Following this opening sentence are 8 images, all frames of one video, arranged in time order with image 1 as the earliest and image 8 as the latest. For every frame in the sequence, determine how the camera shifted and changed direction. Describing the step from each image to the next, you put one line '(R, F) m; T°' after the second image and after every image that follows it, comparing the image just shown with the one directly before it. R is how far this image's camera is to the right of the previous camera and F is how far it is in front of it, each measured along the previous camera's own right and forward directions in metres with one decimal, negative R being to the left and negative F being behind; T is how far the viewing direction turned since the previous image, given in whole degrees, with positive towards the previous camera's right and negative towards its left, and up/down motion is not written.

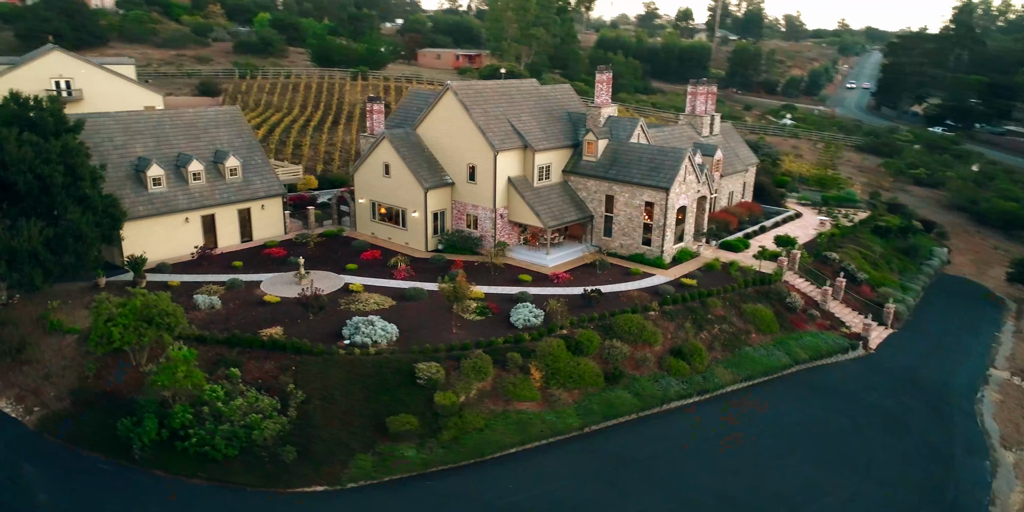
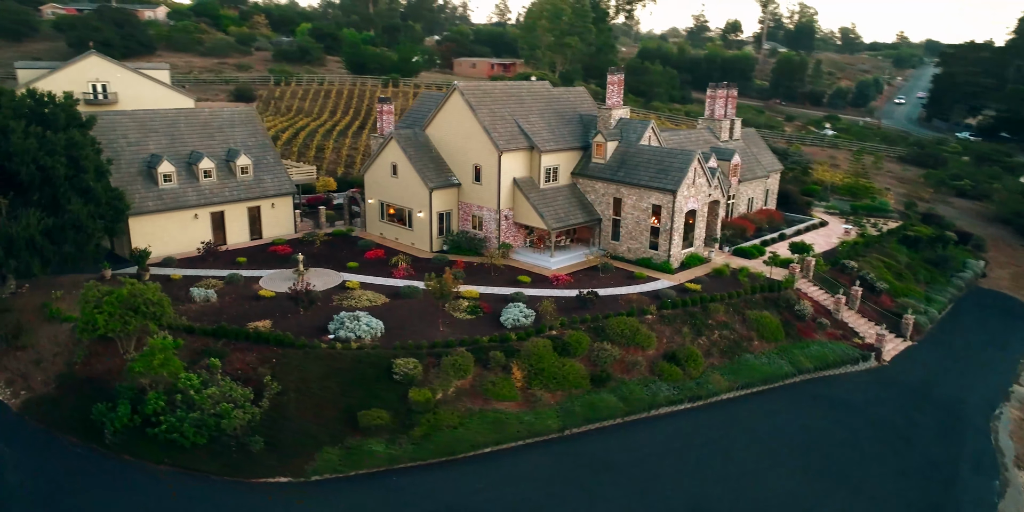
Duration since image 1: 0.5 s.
(+2.2, +0.5) m; -4°
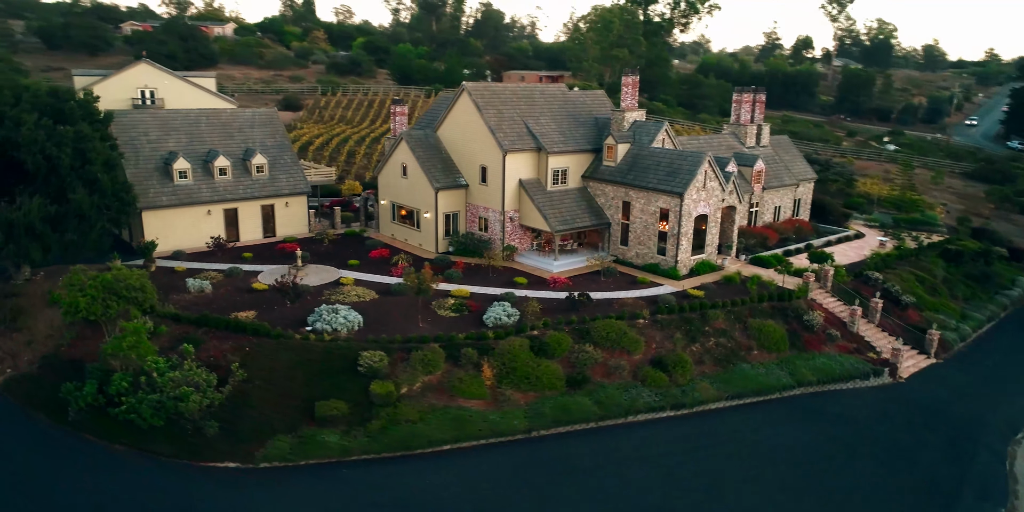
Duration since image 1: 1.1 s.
(+3.1, +0.8) m; -5°
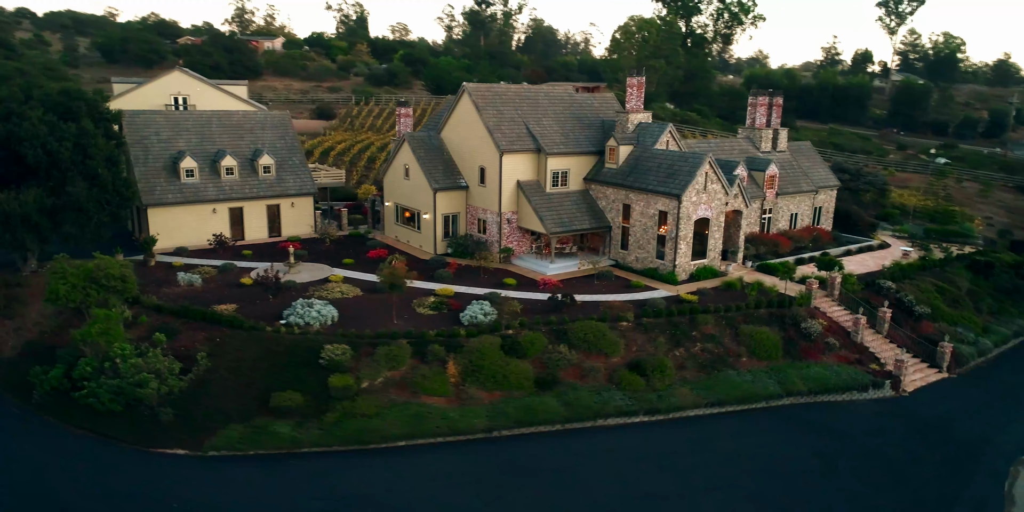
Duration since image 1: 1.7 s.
(+2.8, +0.7) m; -4°
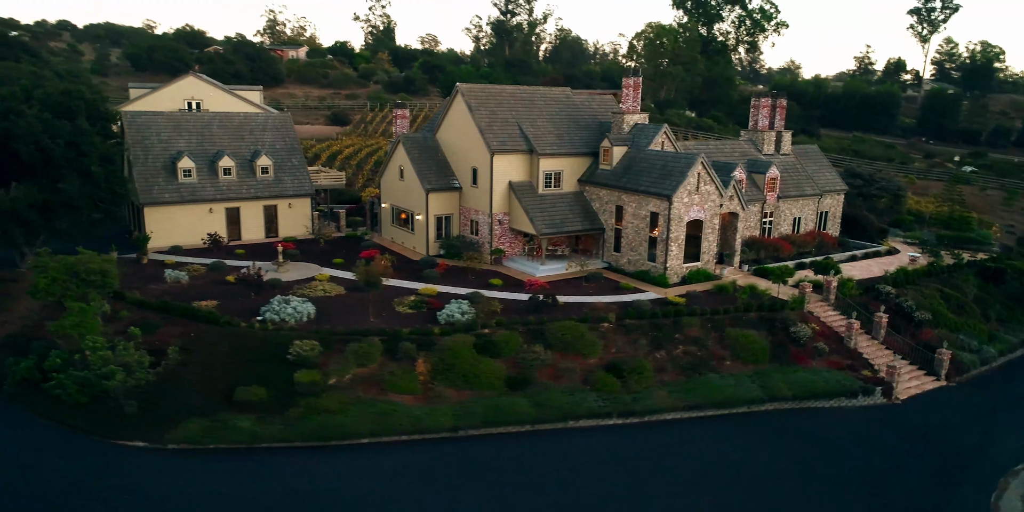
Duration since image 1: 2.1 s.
(+1.9, +0.4) m; -2°
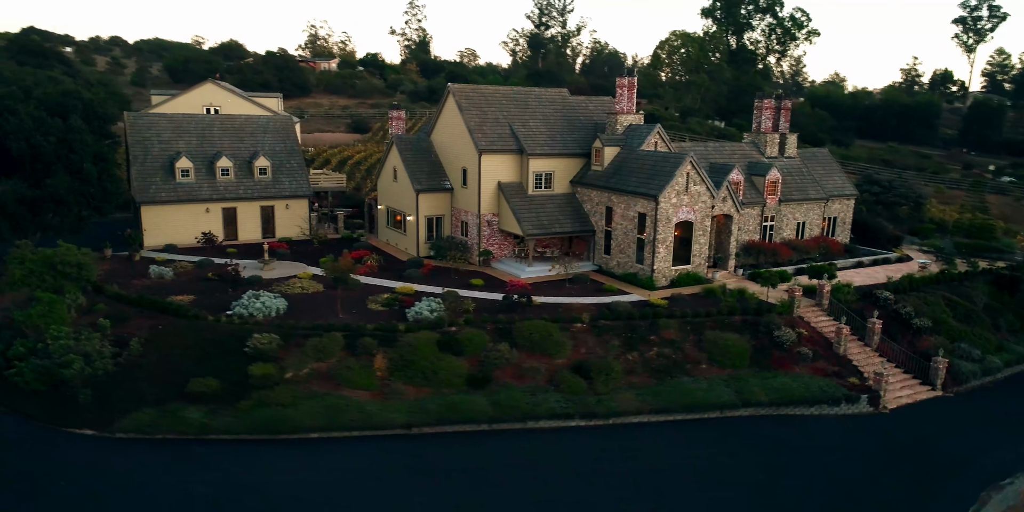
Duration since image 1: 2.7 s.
(+2.5, +0.6) m; -3°
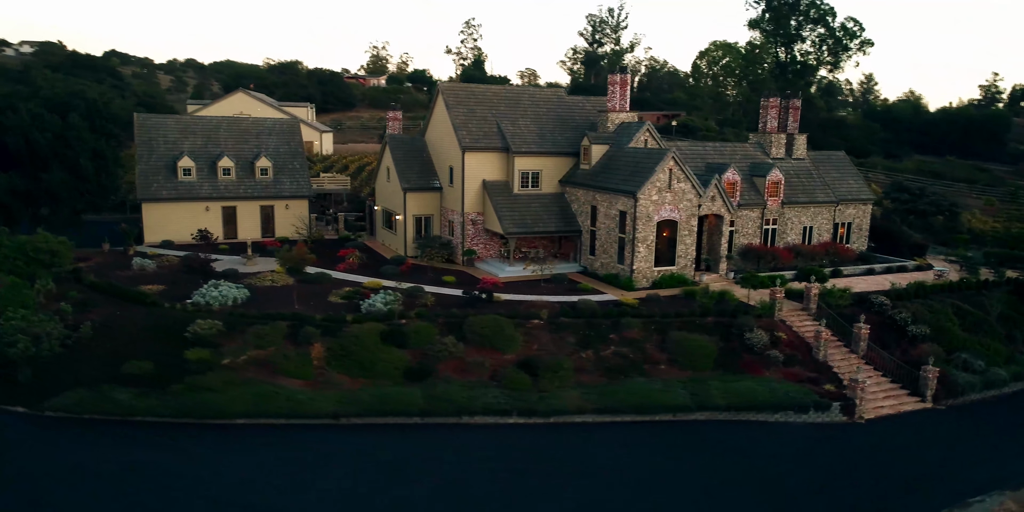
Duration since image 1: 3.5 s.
(+3.7, +1.0) m; -5°
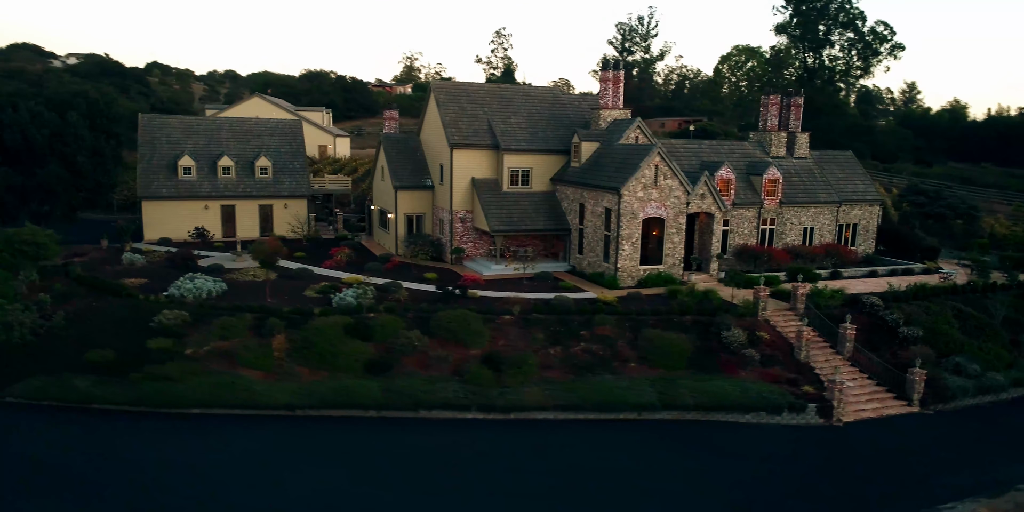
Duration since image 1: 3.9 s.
(+2.2, +0.5) m; -3°
